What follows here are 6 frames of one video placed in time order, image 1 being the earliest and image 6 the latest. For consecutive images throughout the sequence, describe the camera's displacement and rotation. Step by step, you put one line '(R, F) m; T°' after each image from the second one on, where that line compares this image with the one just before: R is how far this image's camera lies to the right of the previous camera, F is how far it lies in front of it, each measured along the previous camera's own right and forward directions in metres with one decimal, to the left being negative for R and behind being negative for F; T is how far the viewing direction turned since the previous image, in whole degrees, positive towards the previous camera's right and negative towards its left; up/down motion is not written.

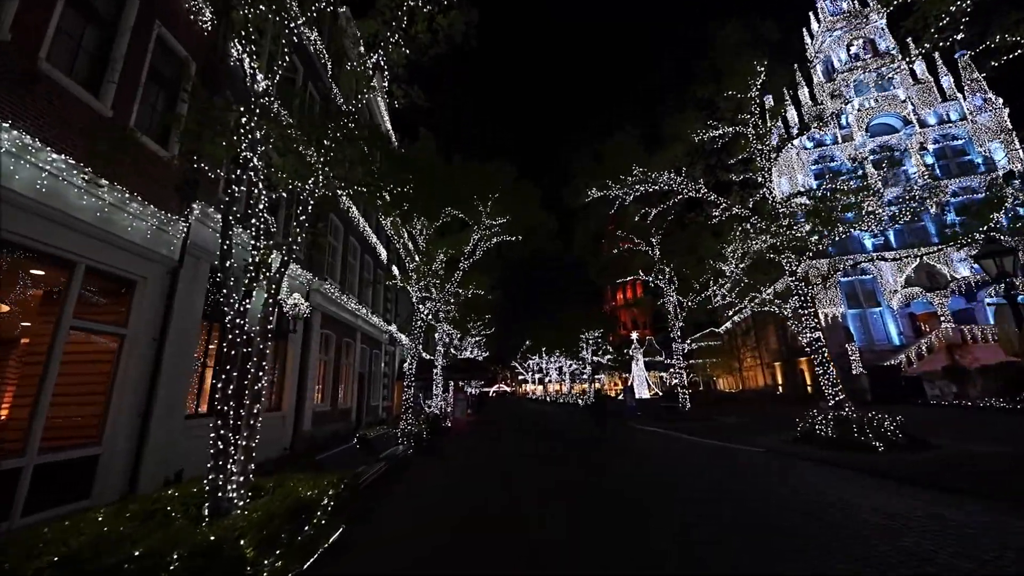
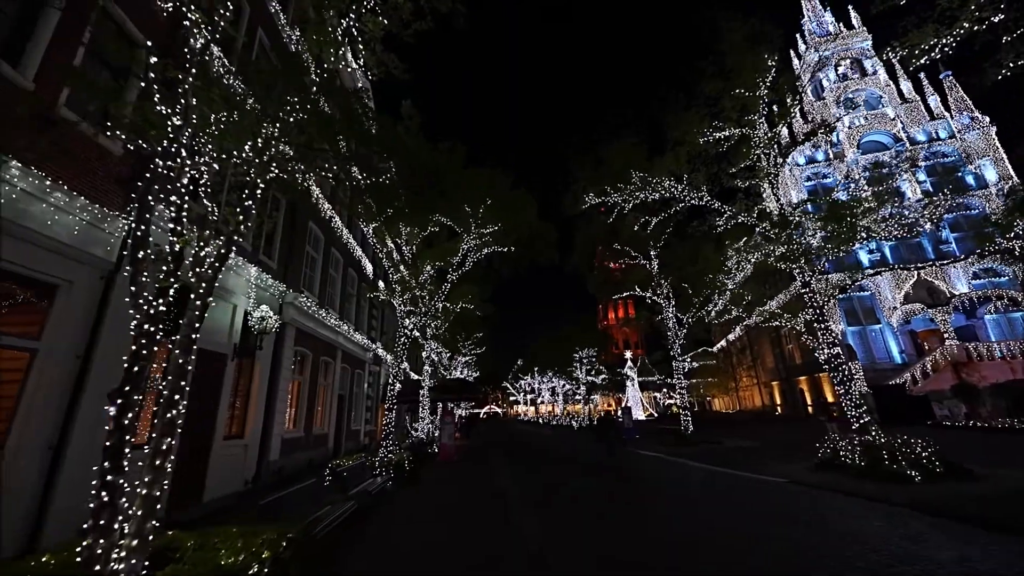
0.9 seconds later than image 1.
(0.0, +1.0) m; +1°
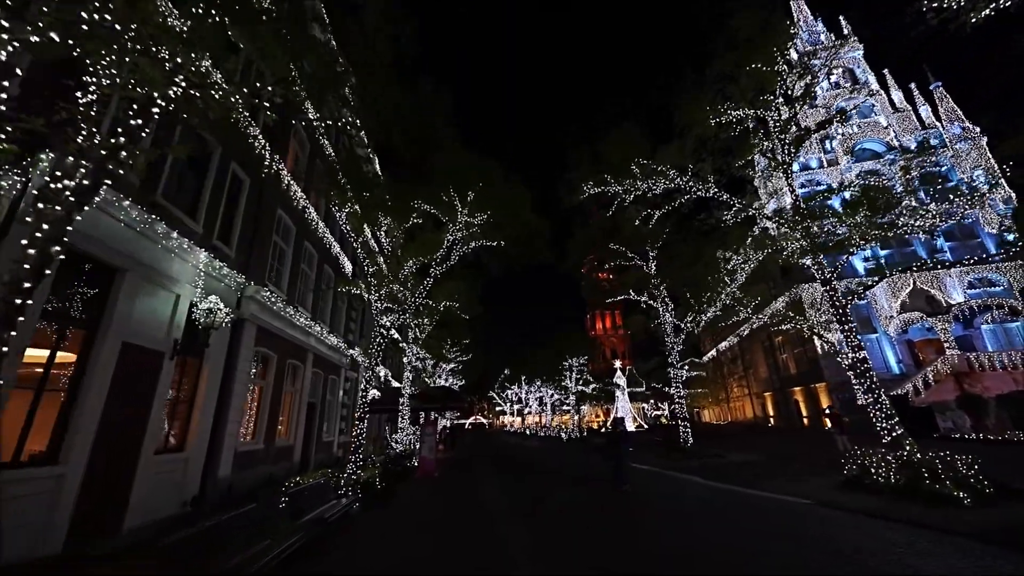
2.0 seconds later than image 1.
(-0.1, +1.2) m; +2°
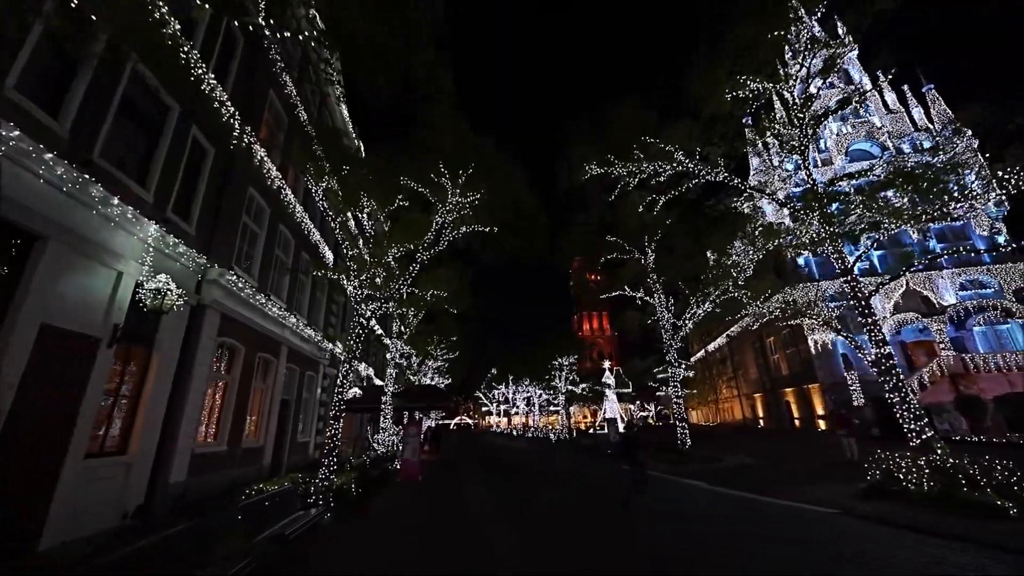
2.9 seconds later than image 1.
(-0.1, +0.9) m; +2°
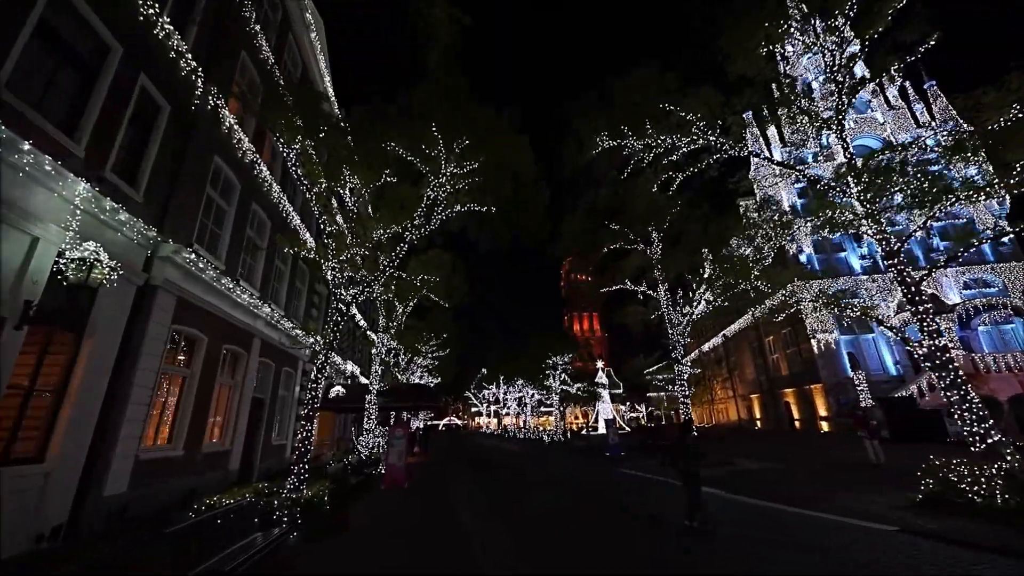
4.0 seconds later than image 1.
(-0.2, +1.1) m; +1°
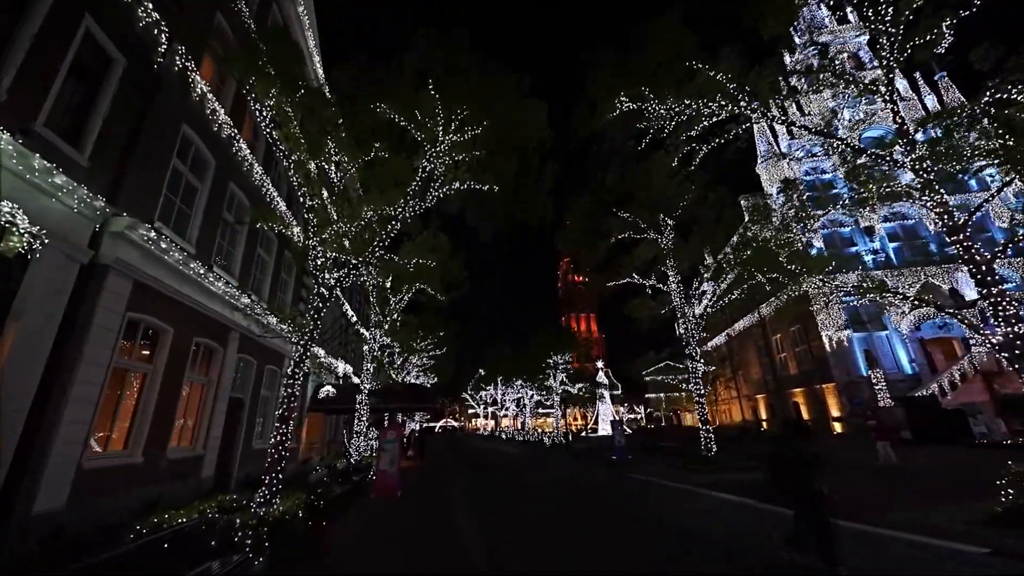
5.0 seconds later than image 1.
(-0.2, +1.0) m; 0°
